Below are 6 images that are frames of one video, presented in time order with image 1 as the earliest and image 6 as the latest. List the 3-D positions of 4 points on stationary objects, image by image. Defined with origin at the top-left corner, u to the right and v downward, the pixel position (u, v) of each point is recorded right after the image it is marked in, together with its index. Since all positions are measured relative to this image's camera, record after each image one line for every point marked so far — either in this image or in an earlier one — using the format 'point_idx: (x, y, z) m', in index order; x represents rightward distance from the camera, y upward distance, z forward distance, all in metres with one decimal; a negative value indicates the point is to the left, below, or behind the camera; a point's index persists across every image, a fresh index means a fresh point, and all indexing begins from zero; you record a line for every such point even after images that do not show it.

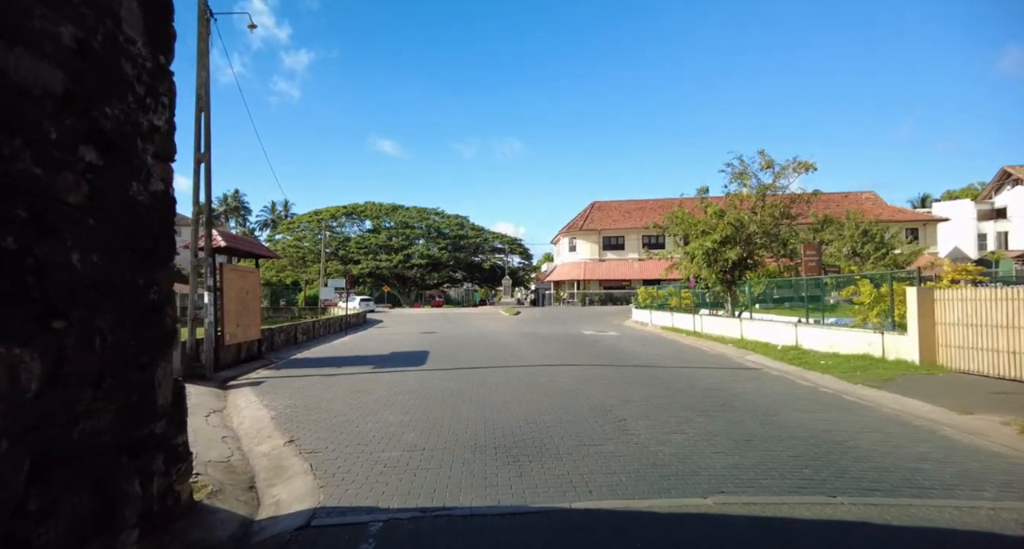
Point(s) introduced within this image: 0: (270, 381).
0: (-5.6, -2.5, +11.6) m
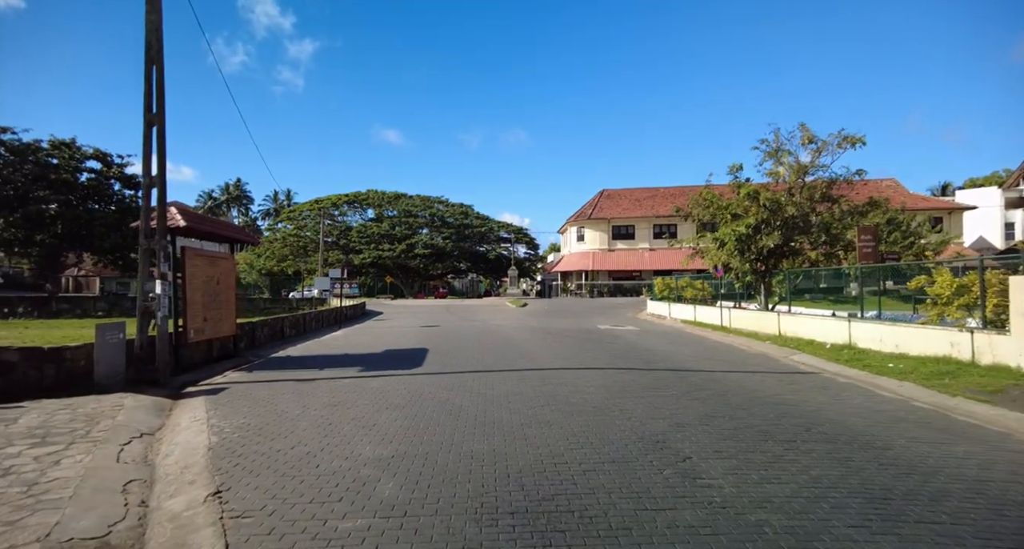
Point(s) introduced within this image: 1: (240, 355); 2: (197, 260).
0: (-5.3, -2.2, +9.7) m
1: (-7.9, -2.4, +14.7) m
2: (-7.6, +0.3, +12.2) m
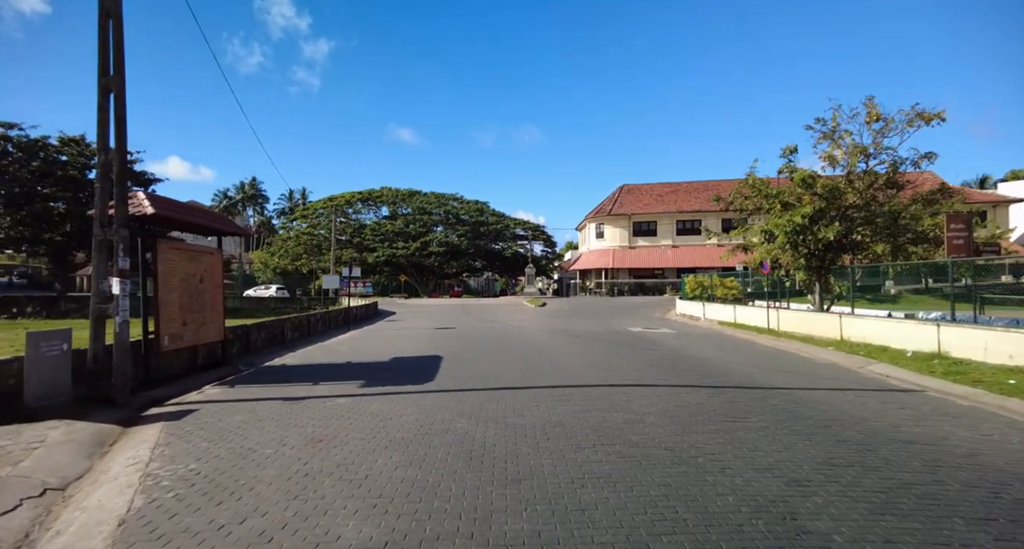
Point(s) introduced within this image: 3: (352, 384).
0: (-4.8, -2.1, +7.9) m
1: (-7.3, -2.3, +13.0) m
2: (-7.0, +0.4, +10.4) m
3: (-3.2, -2.2, +10.0) m
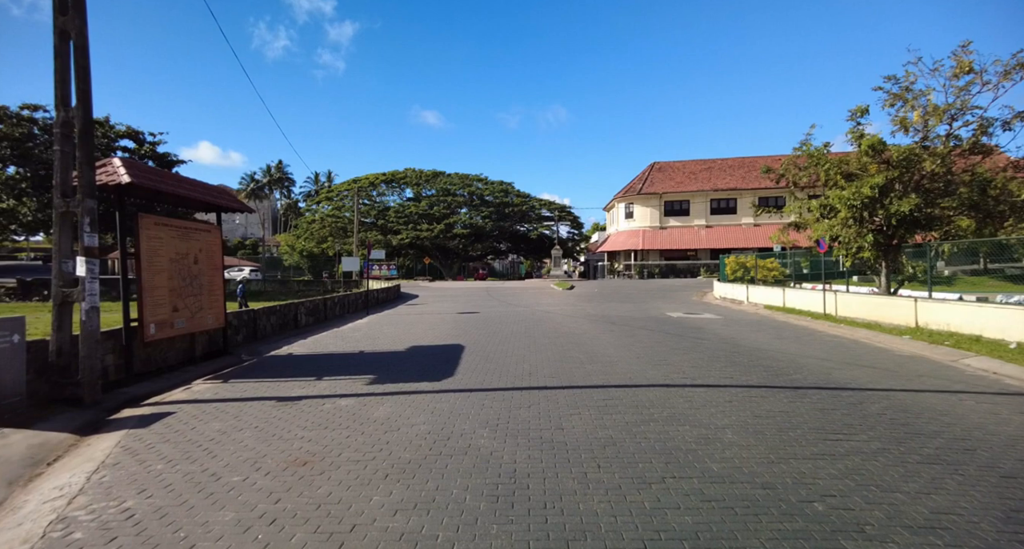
0: (-4.3, -1.8, +6.6) m
1: (-6.6, -1.8, +11.9) m
2: (-6.4, +0.8, +9.2) m
3: (-2.6, -1.8, +8.7) m
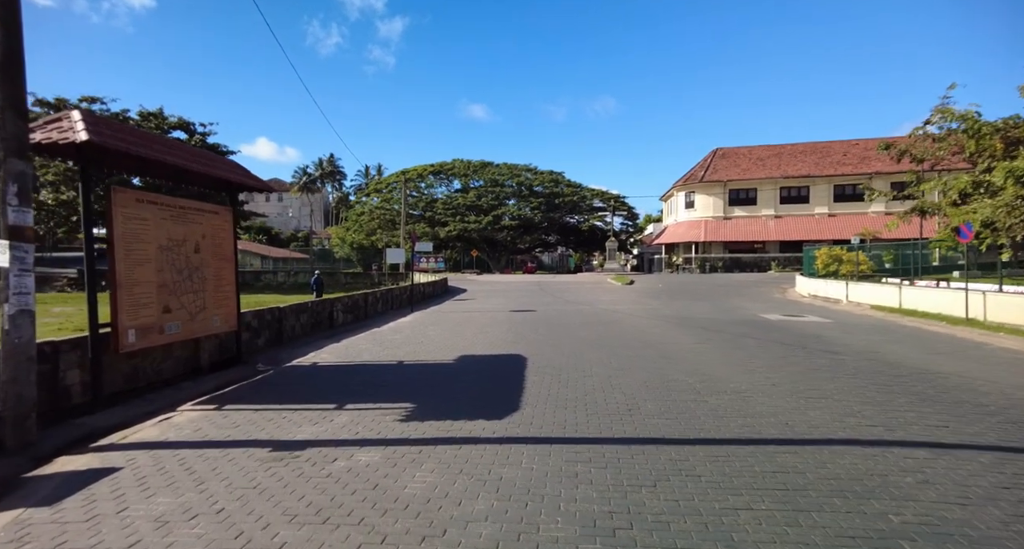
0: (-3.4, -1.7, +4.5) m
1: (-5.1, -1.7, +9.9) m
2: (-5.2, +0.9, +7.2) m
3: (-1.5, -1.7, +6.4) m
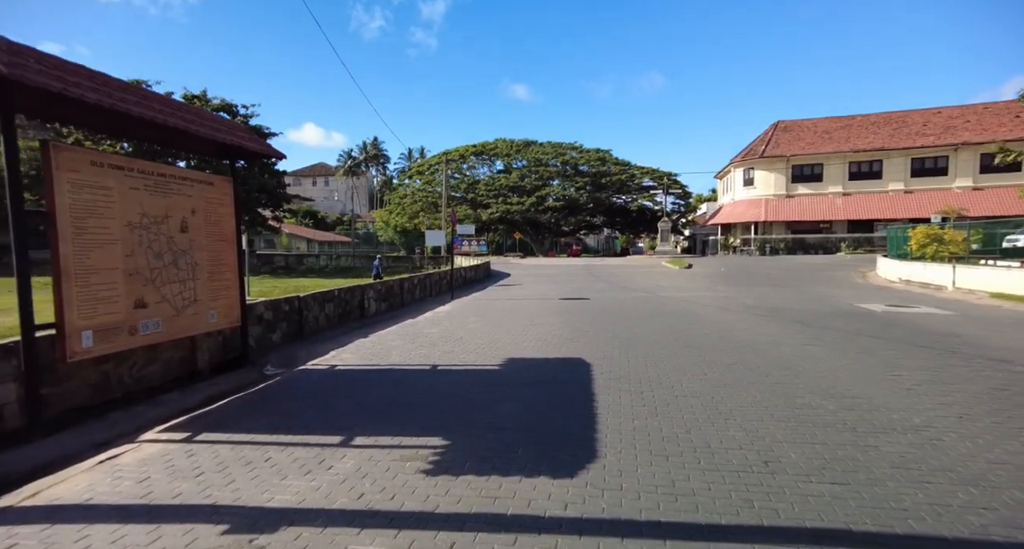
0: (-2.9, -1.7, +2.8) m
1: (-4.2, -1.4, +8.3) m
2: (-4.5, +1.1, +5.6) m
3: (-0.9, -1.6, +4.5) m
